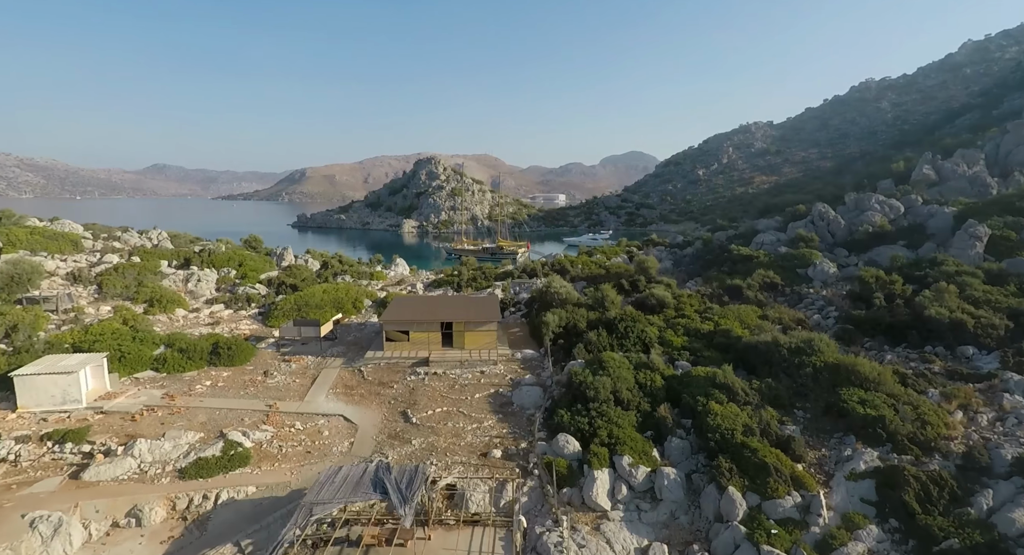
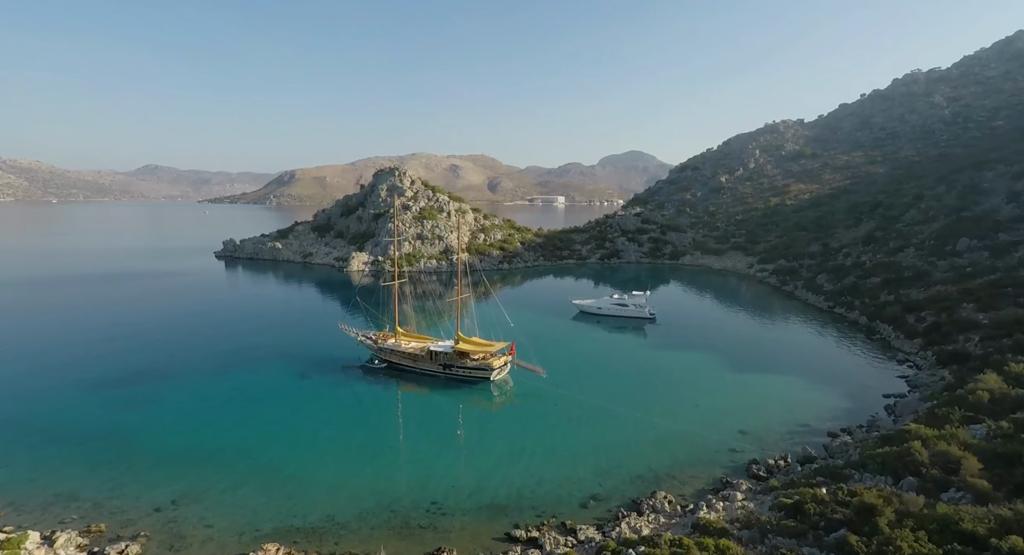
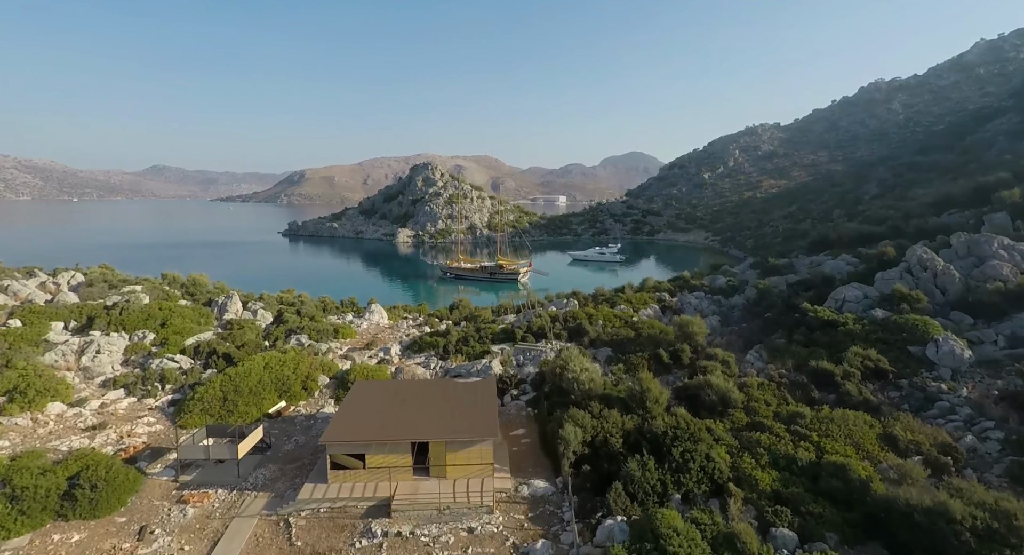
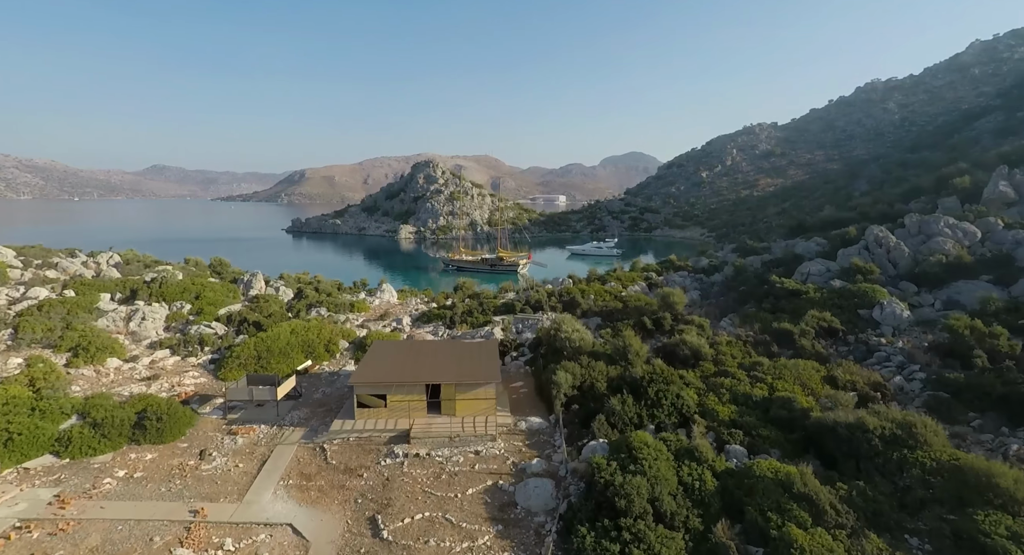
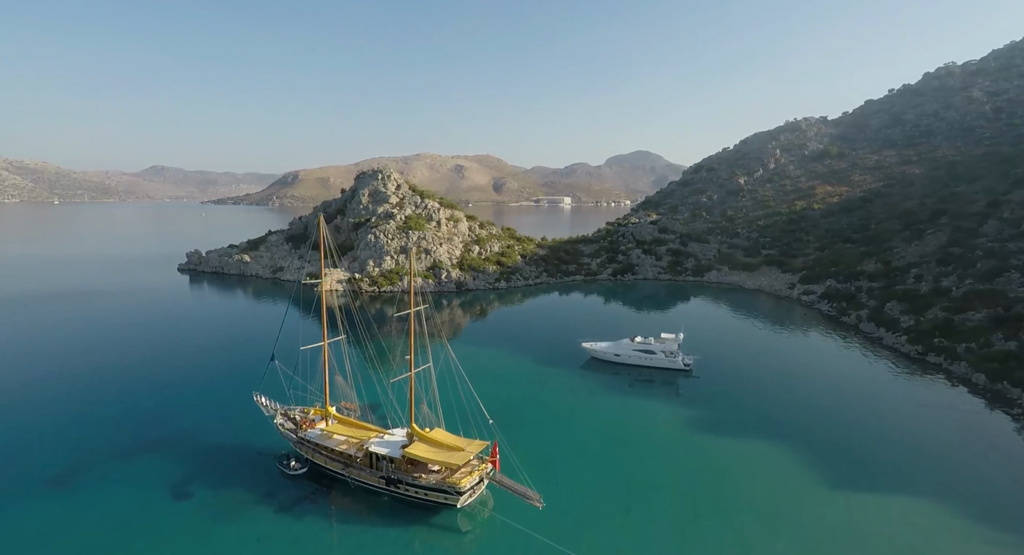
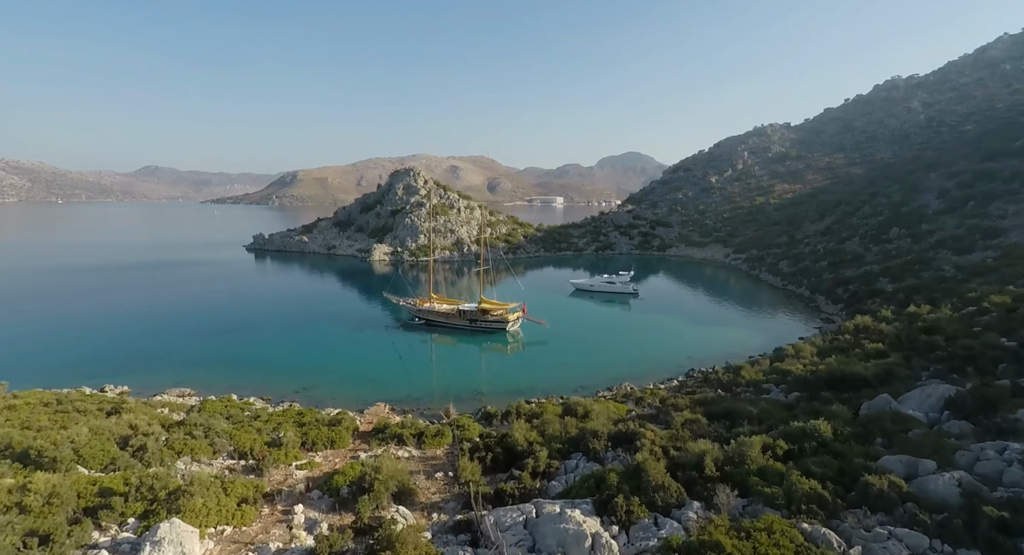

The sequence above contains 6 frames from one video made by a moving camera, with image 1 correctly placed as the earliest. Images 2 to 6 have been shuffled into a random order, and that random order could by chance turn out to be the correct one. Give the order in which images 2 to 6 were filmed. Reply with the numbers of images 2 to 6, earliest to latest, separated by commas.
4, 3, 6, 2, 5
